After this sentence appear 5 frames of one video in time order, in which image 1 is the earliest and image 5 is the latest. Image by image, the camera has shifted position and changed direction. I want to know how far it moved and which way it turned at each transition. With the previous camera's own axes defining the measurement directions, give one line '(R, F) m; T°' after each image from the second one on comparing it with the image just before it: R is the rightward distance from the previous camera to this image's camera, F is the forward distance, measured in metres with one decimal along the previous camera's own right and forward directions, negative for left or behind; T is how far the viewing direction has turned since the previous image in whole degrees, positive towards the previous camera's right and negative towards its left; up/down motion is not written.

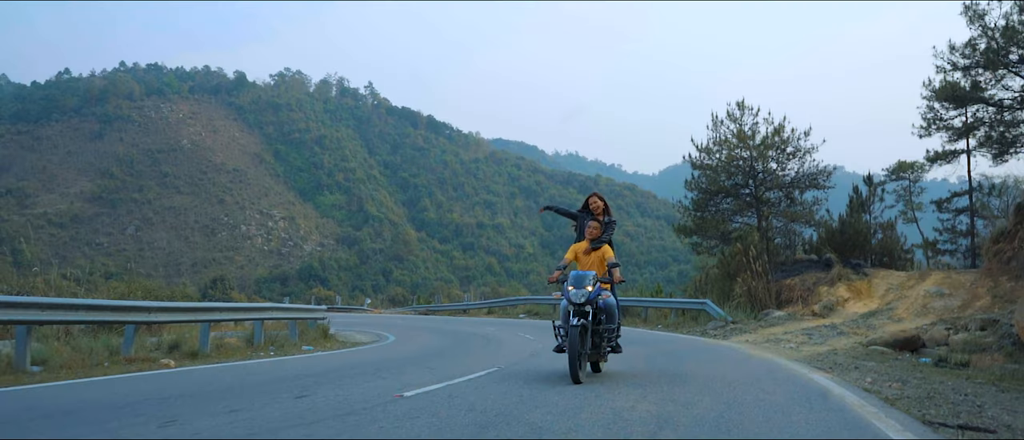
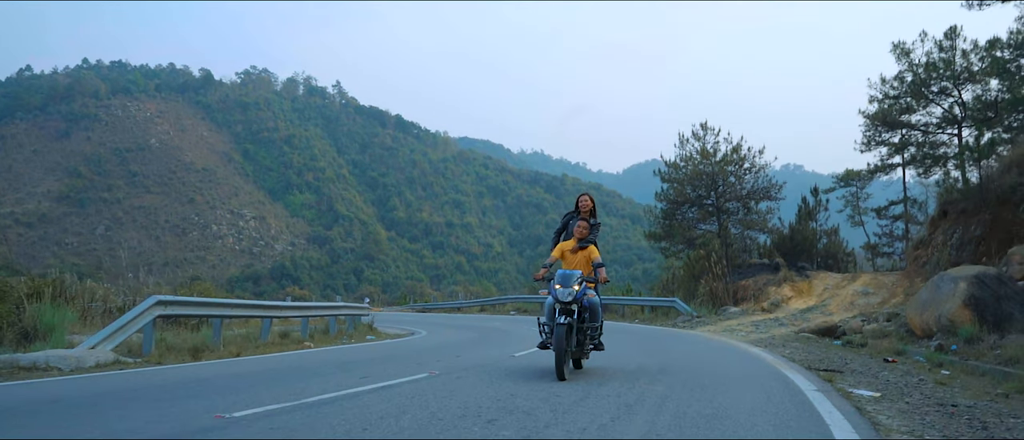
(-0.5, -1.6) m; +3°
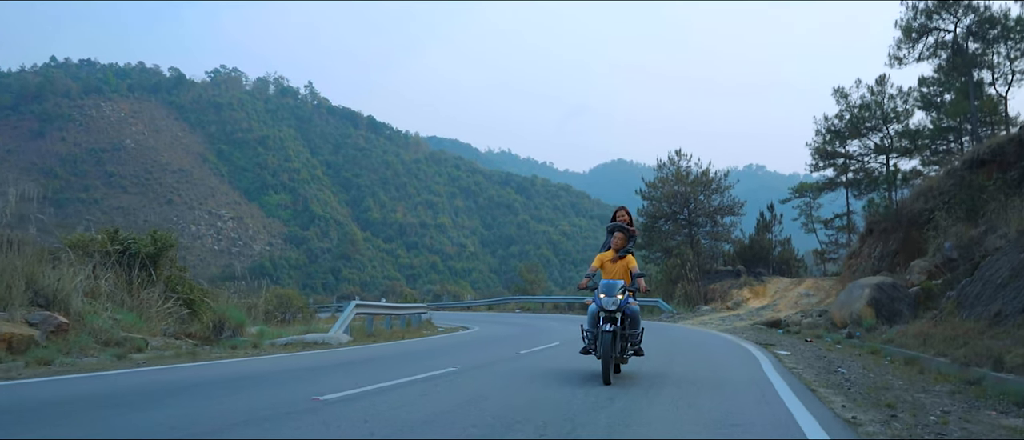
(-0.8, -2.5) m; +2°
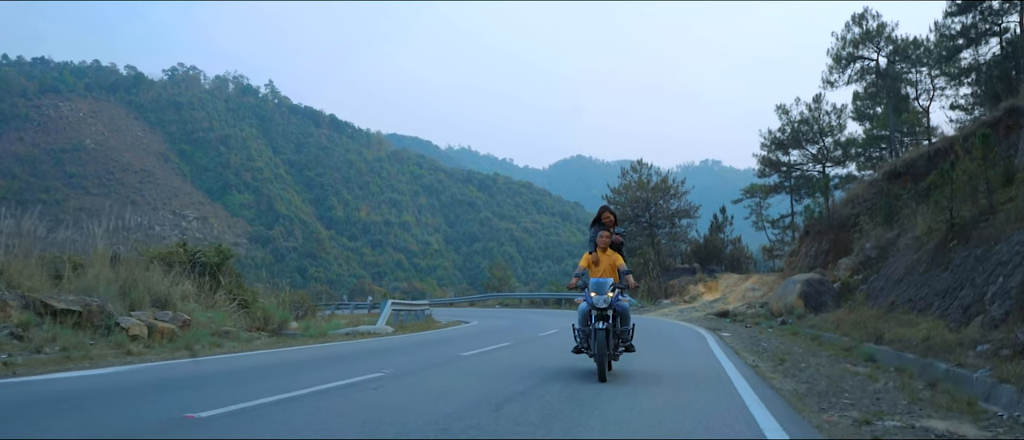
(-0.5, -1.7) m; +3°
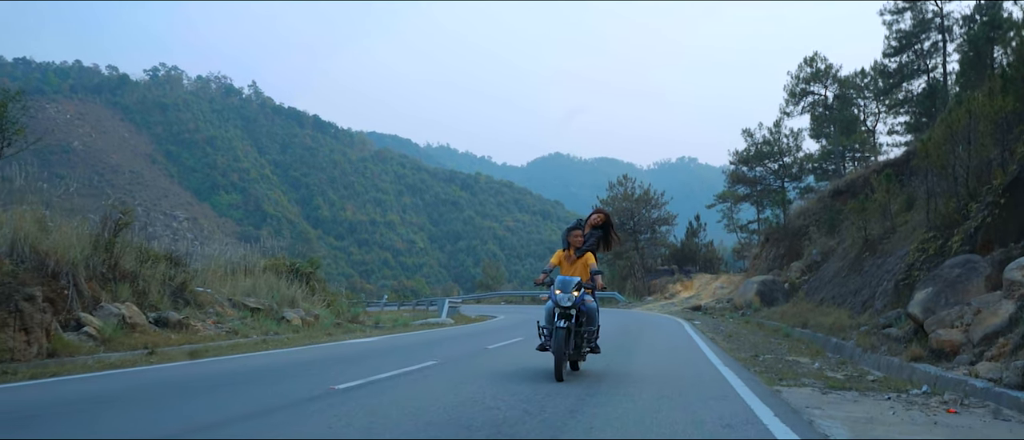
(-0.7, -2.7) m; +2°
